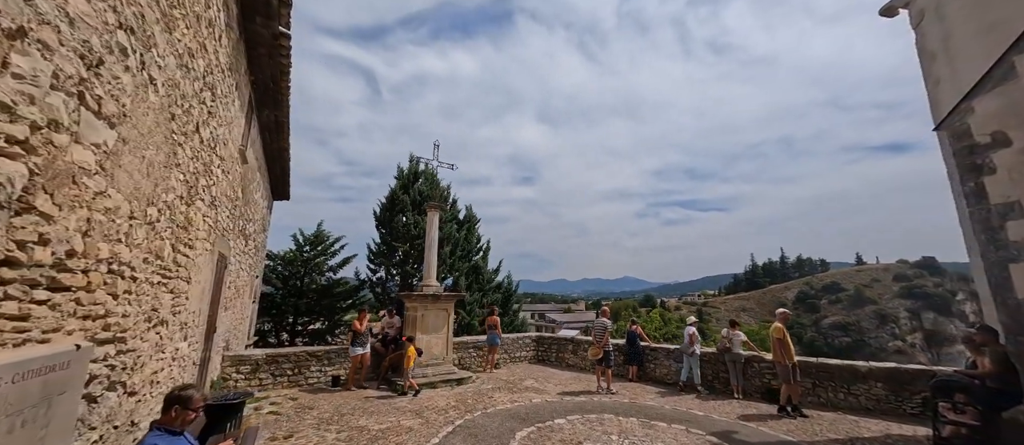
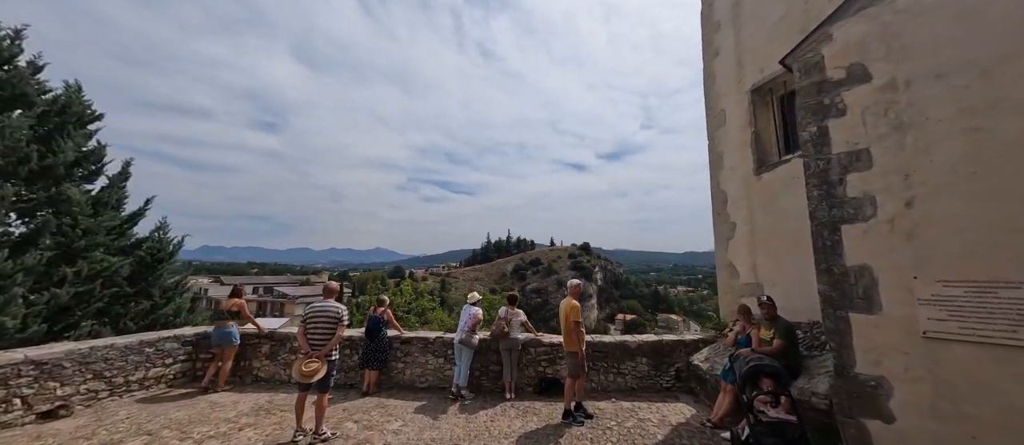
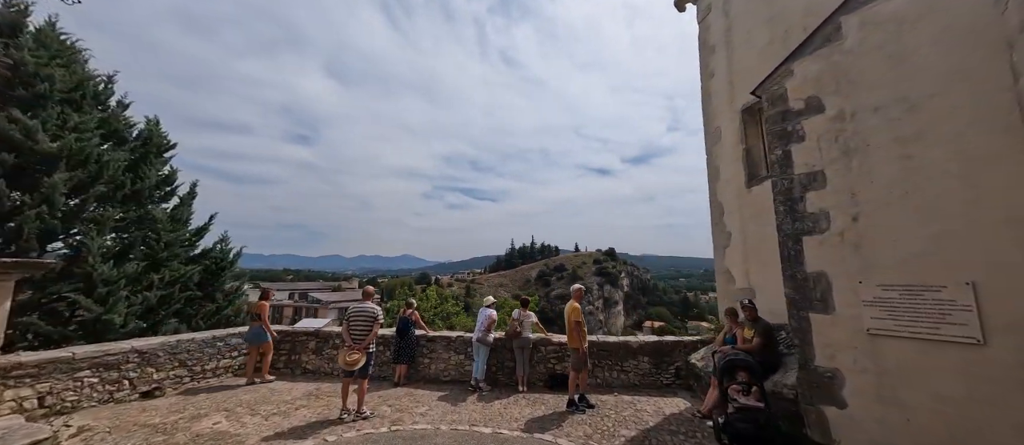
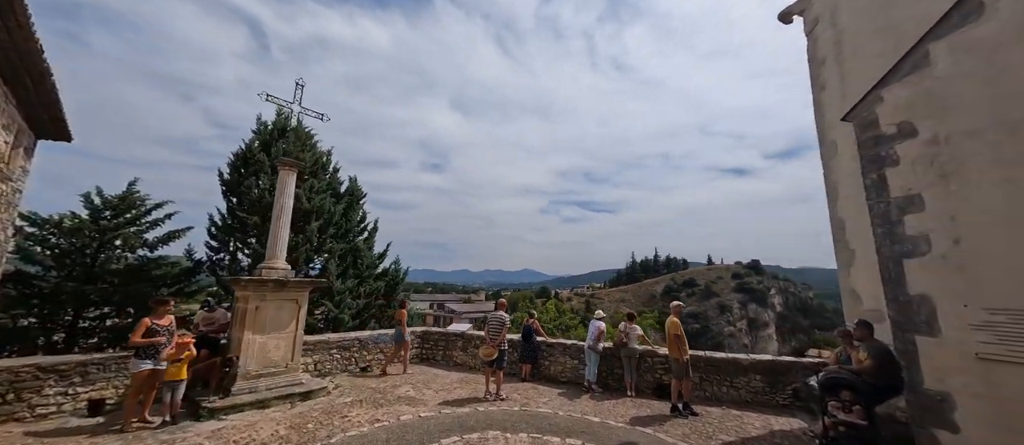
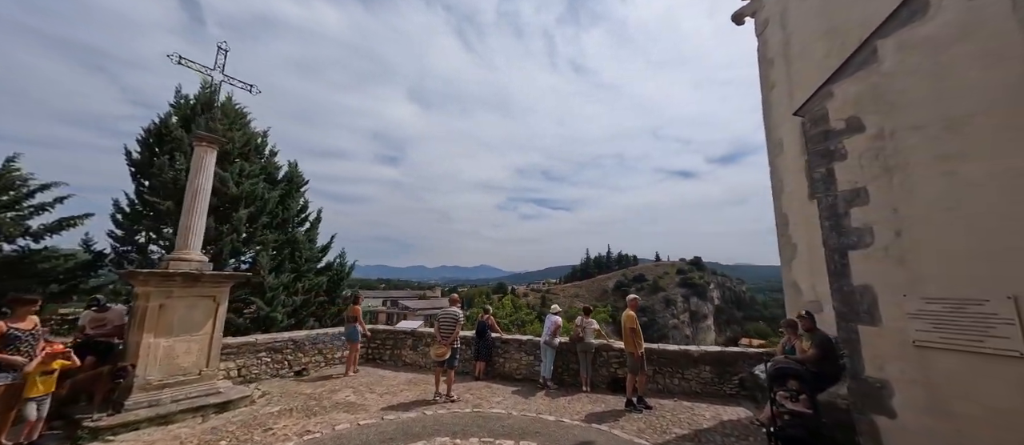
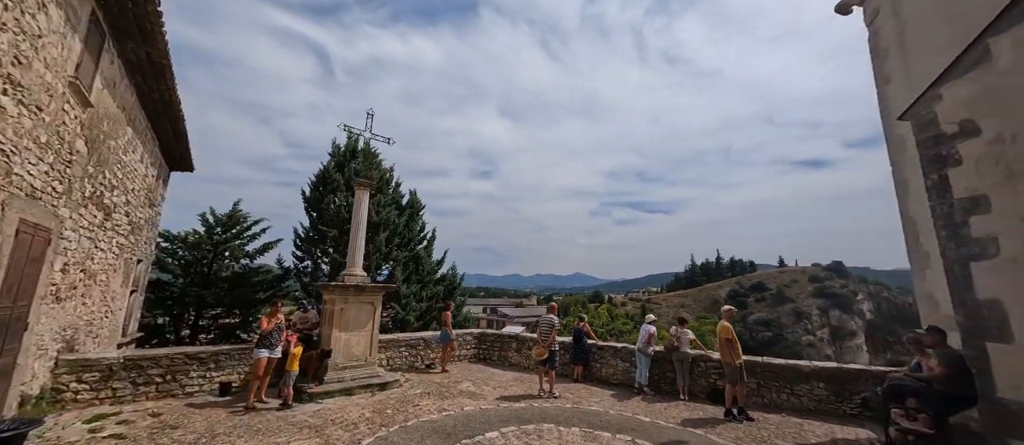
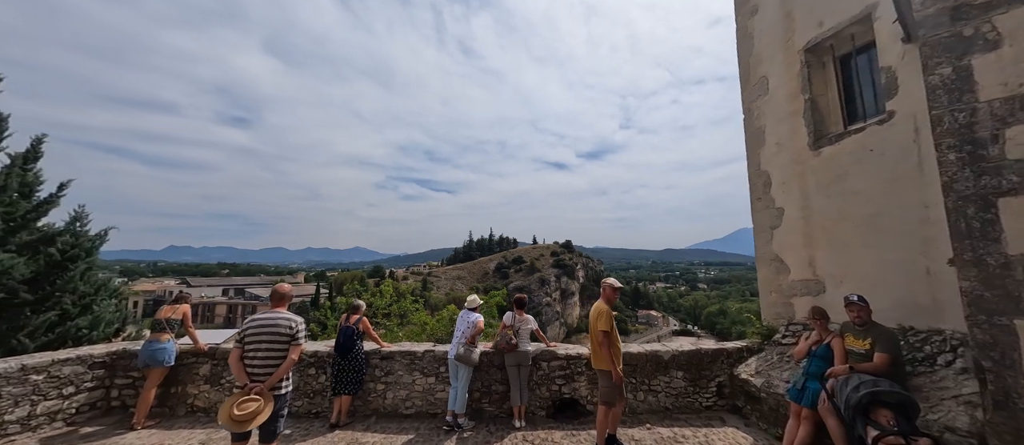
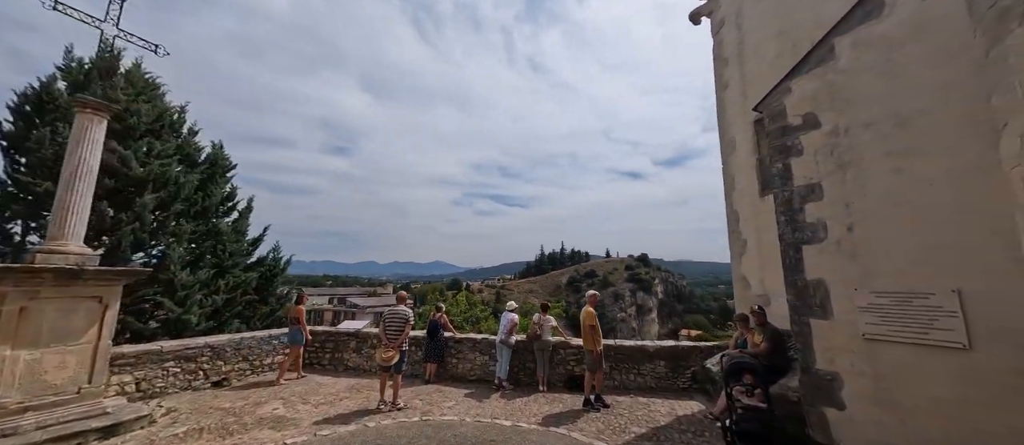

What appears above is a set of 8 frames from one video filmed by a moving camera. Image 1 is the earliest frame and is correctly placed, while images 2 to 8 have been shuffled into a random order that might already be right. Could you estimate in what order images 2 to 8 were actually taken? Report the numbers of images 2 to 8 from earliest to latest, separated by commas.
6, 4, 5, 8, 3, 2, 7
